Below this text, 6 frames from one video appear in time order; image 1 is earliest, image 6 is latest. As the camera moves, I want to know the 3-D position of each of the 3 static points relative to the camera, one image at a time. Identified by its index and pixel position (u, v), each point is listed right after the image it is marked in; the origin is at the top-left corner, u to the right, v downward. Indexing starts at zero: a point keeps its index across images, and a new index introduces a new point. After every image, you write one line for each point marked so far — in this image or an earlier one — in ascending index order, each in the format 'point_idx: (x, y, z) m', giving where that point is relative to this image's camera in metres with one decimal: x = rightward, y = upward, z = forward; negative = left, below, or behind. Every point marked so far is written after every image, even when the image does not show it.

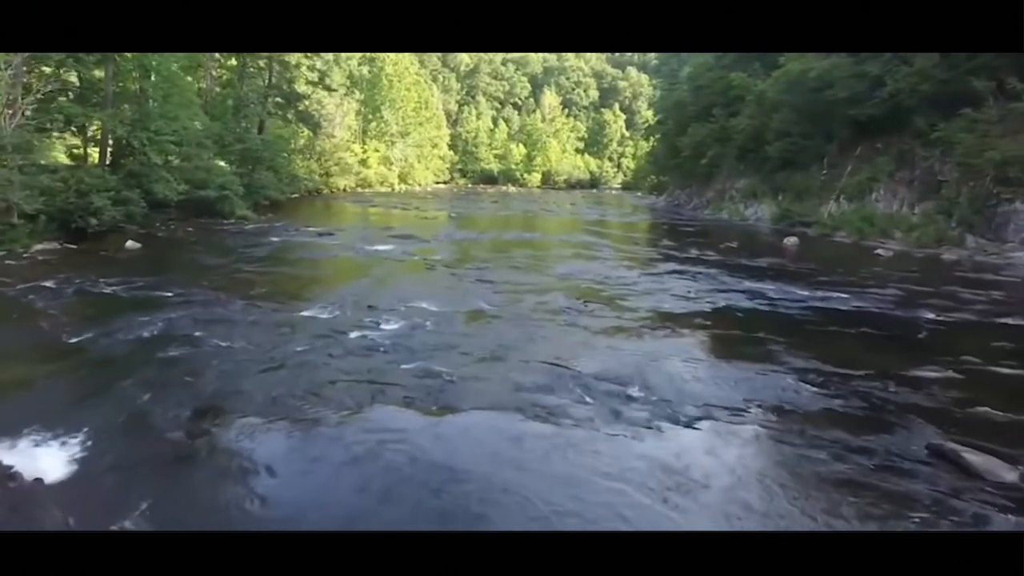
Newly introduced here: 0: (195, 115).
0: (-6.7, +3.6, +14.3) m
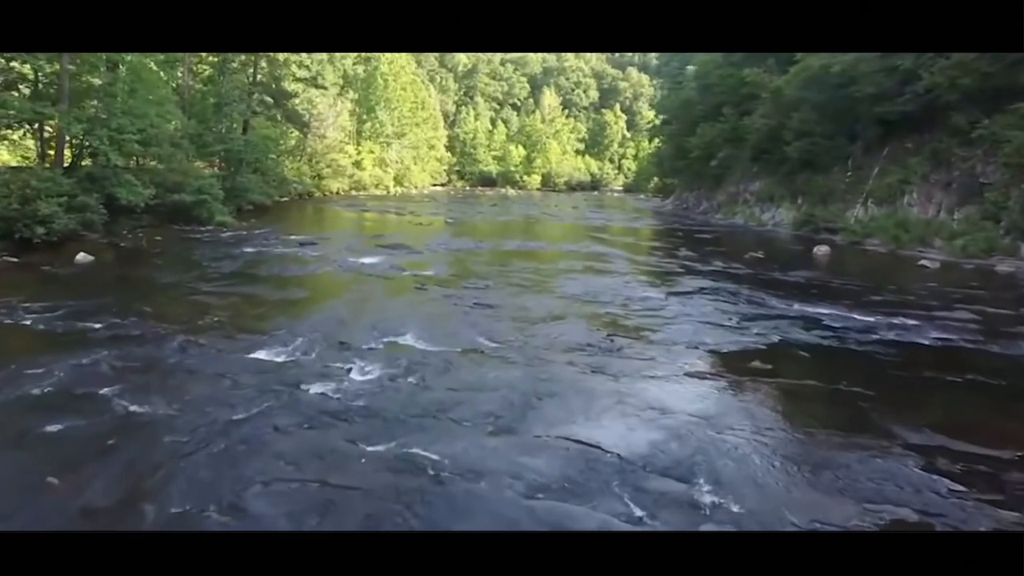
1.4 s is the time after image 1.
0: (-6.7, +3.4, +13.1) m
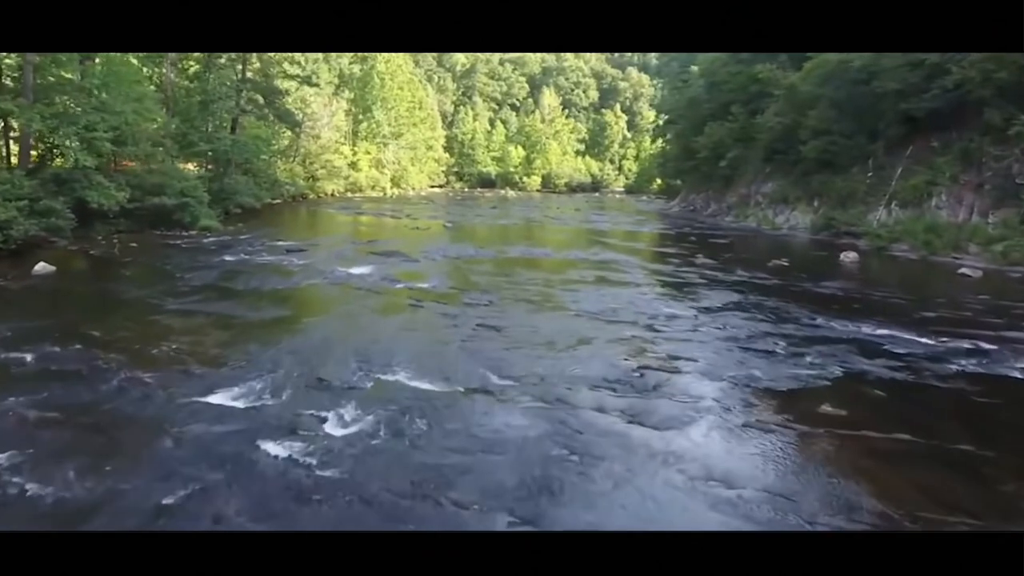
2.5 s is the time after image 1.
0: (-6.6, +3.2, +12.3) m
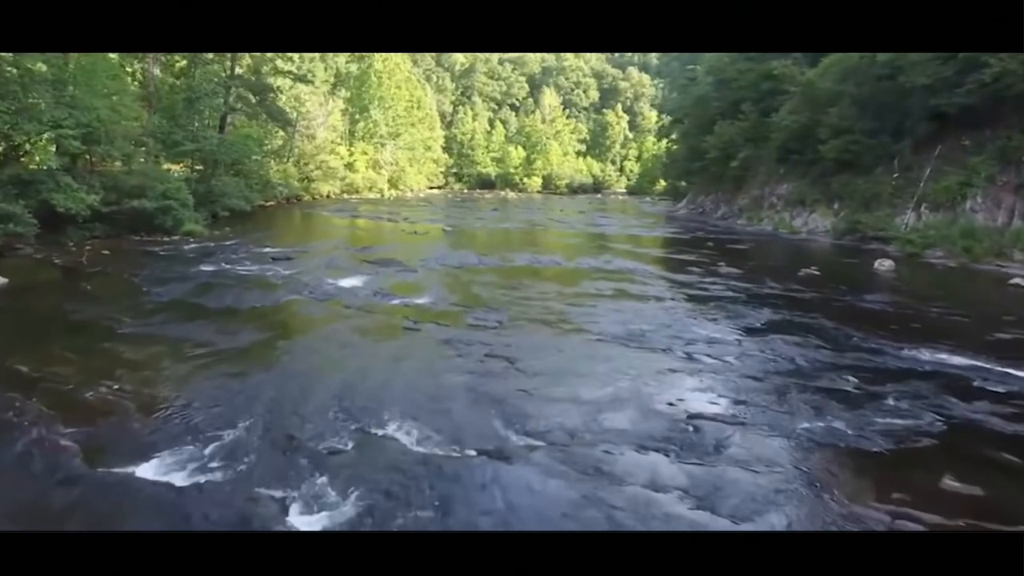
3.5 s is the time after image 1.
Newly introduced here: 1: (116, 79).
0: (-6.6, +3.0, +11.5) m
1: (-6.6, +3.5, +11.2) m
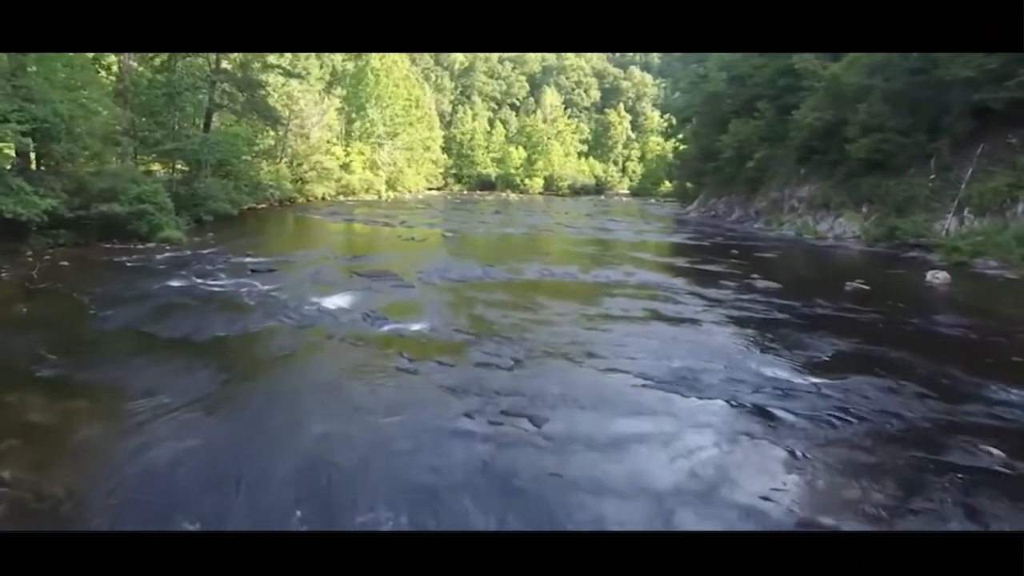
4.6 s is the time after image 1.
0: (-6.5, +2.8, +10.5) m
1: (-6.5, +3.3, +10.2) m
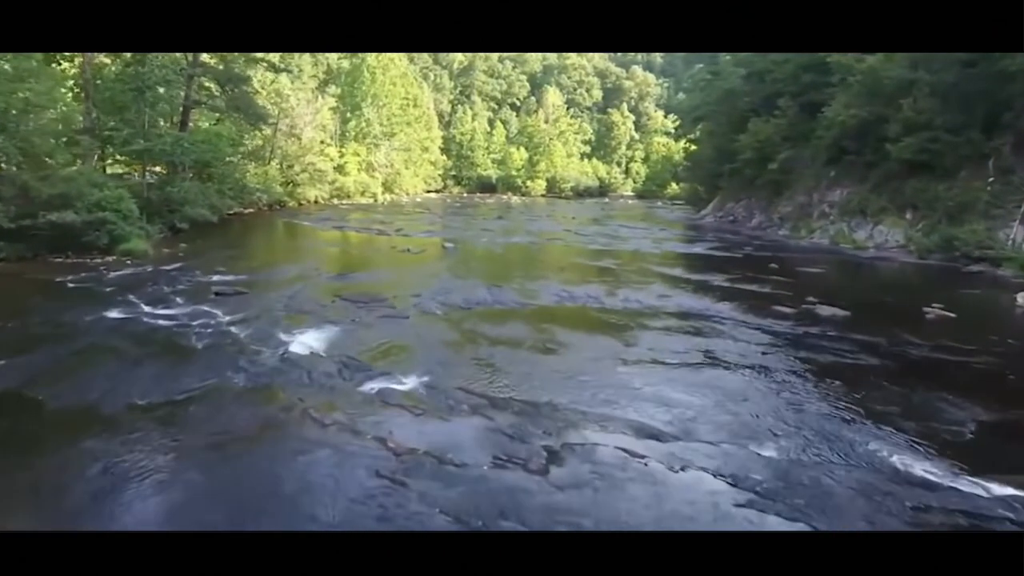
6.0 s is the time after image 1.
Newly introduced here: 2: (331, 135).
0: (-6.3, +2.6, +9.1) m
1: (-6.4, +3.0, +8.9) m
2: (-5.3, +4.5, +19.5) m
